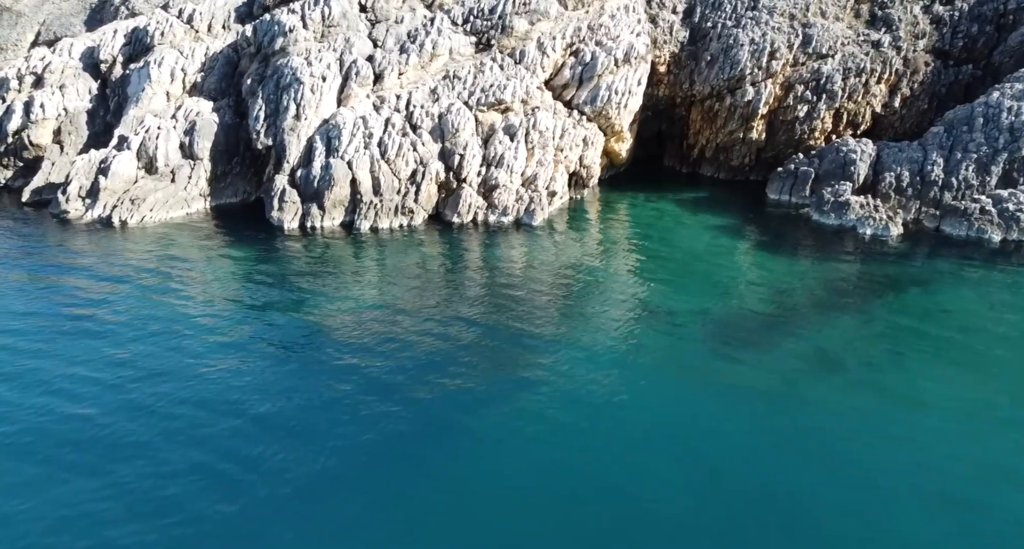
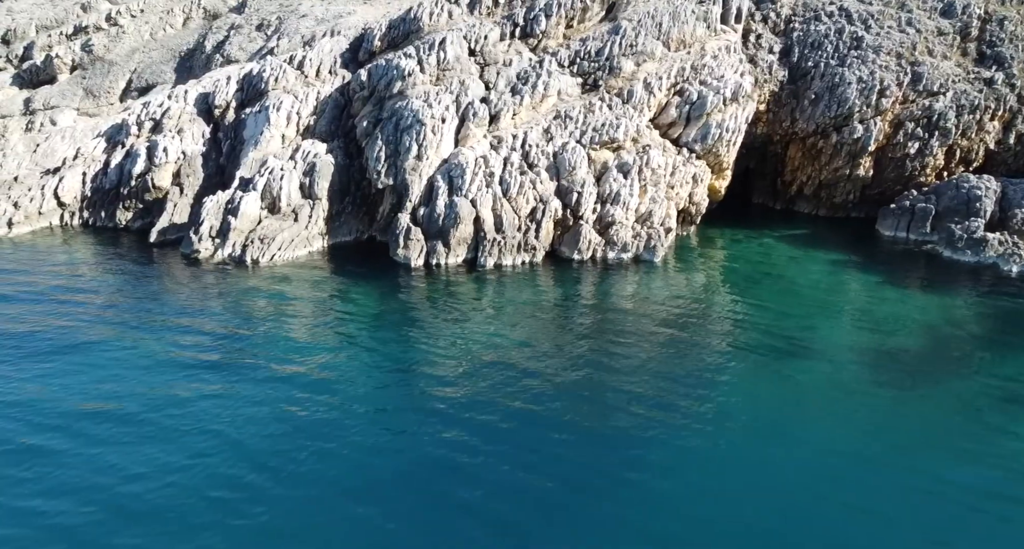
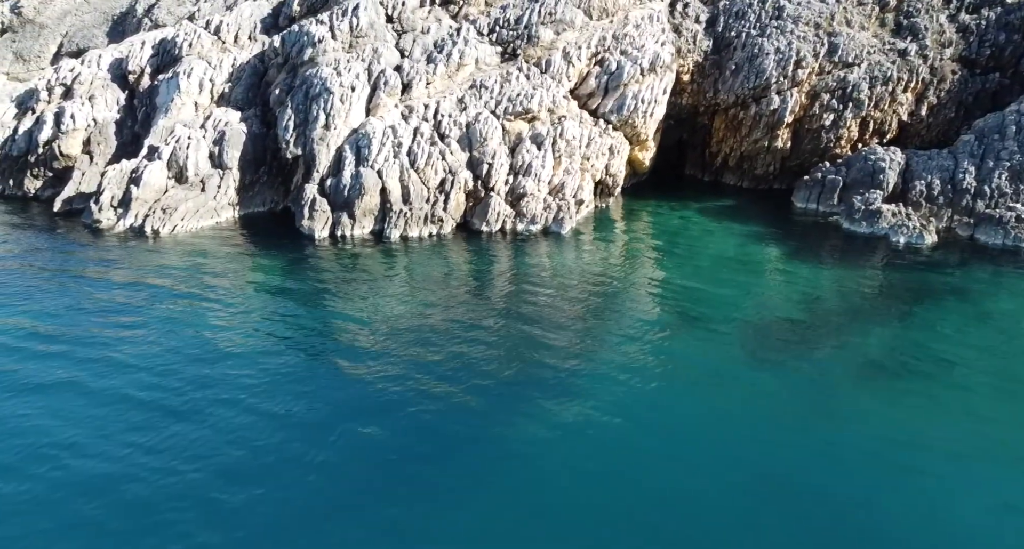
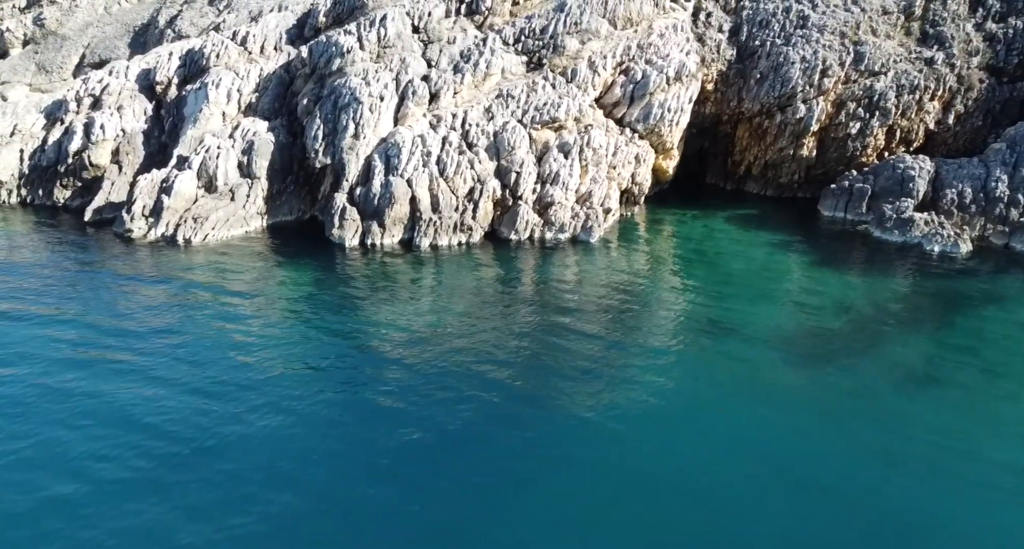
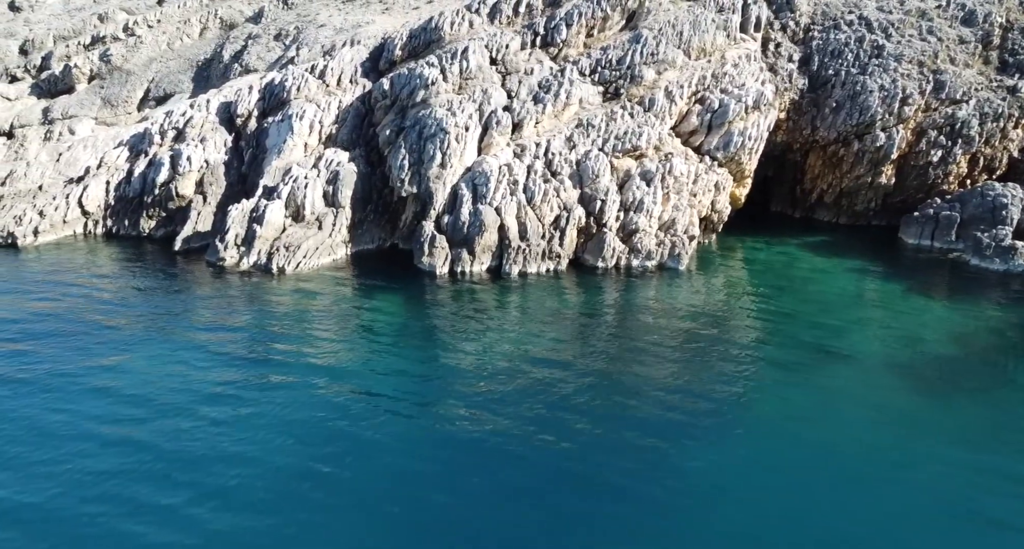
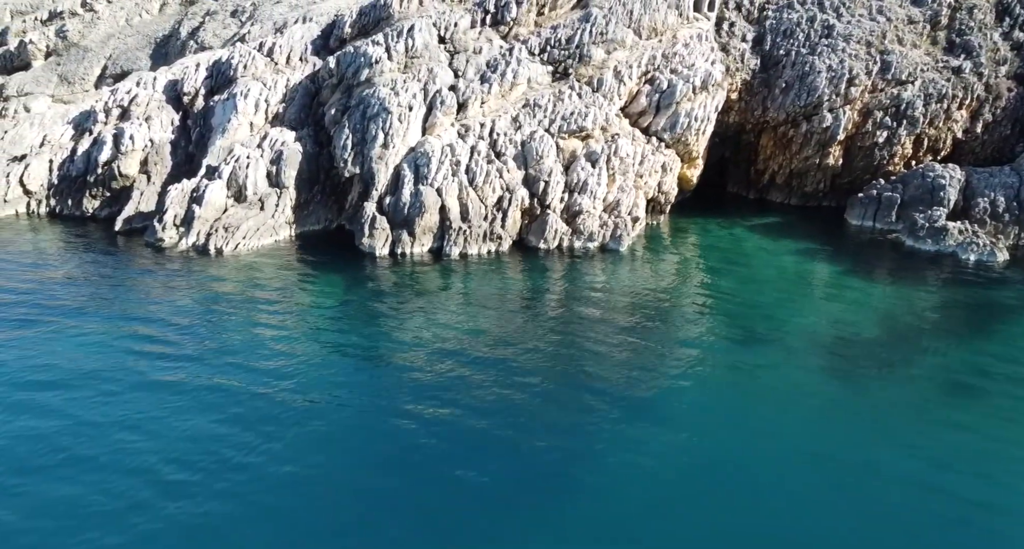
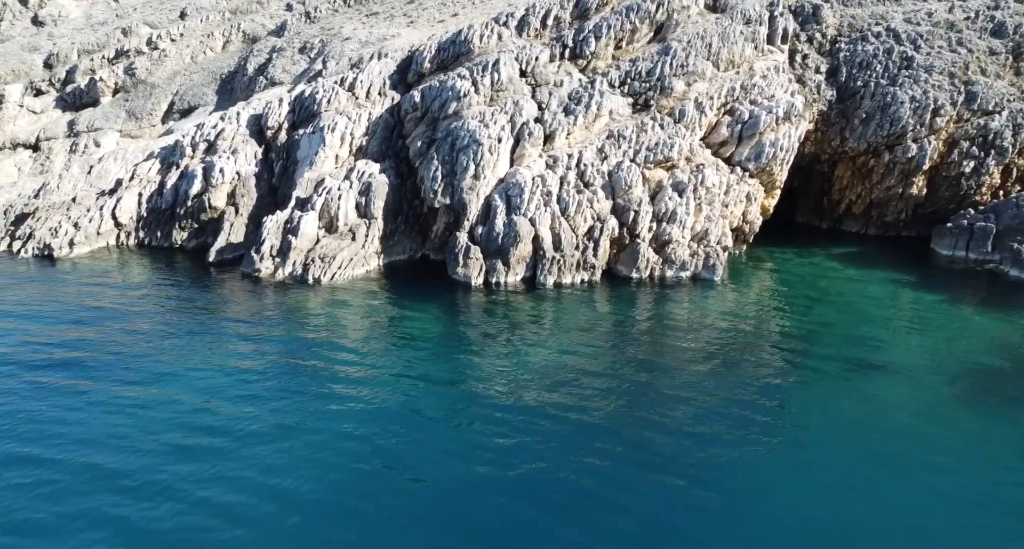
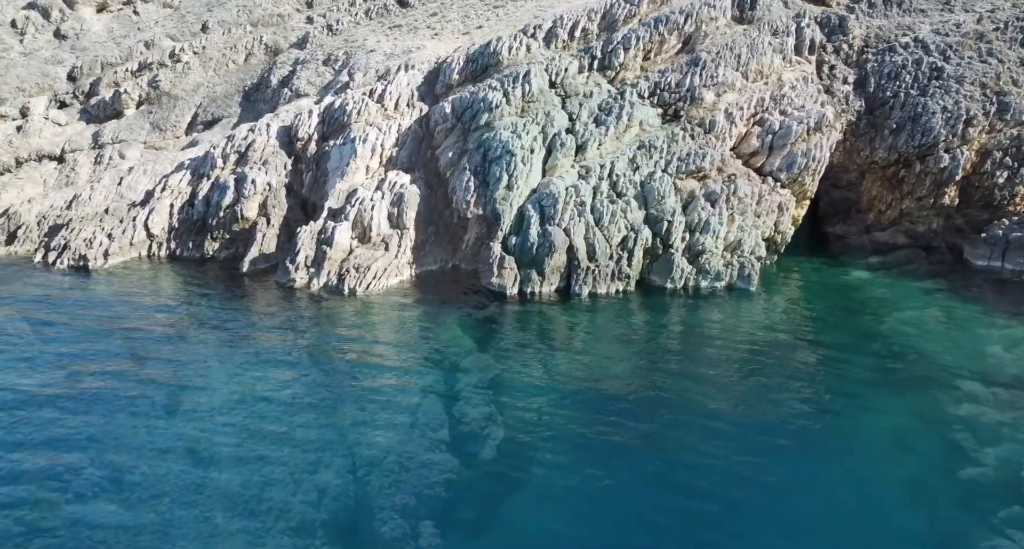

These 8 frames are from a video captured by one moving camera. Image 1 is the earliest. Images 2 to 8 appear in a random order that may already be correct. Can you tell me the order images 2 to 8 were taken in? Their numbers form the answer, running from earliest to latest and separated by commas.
3, 4, 6, 2, 5, 7, 8
